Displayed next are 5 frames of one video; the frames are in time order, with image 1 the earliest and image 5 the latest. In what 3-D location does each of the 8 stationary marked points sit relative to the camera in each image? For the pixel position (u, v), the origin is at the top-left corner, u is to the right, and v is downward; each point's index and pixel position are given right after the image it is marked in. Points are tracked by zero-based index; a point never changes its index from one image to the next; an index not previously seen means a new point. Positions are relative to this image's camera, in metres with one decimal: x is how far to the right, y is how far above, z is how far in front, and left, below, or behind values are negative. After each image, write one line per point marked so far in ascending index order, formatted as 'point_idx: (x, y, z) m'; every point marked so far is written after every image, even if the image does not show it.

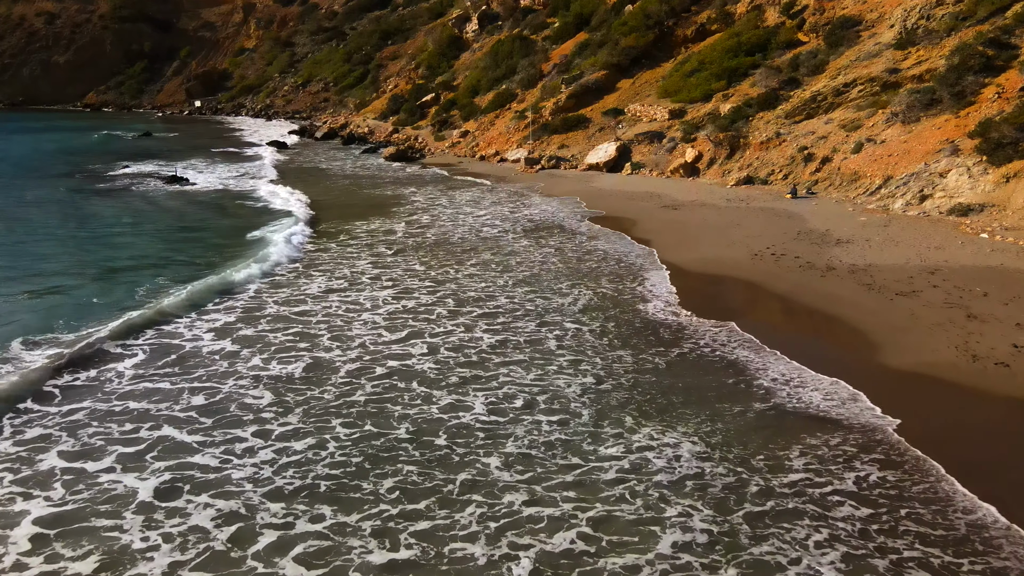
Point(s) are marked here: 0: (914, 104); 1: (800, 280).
0: (+10.7, +4.9, +17.5) m
1: (+4.9, +0.1, +11.3) m
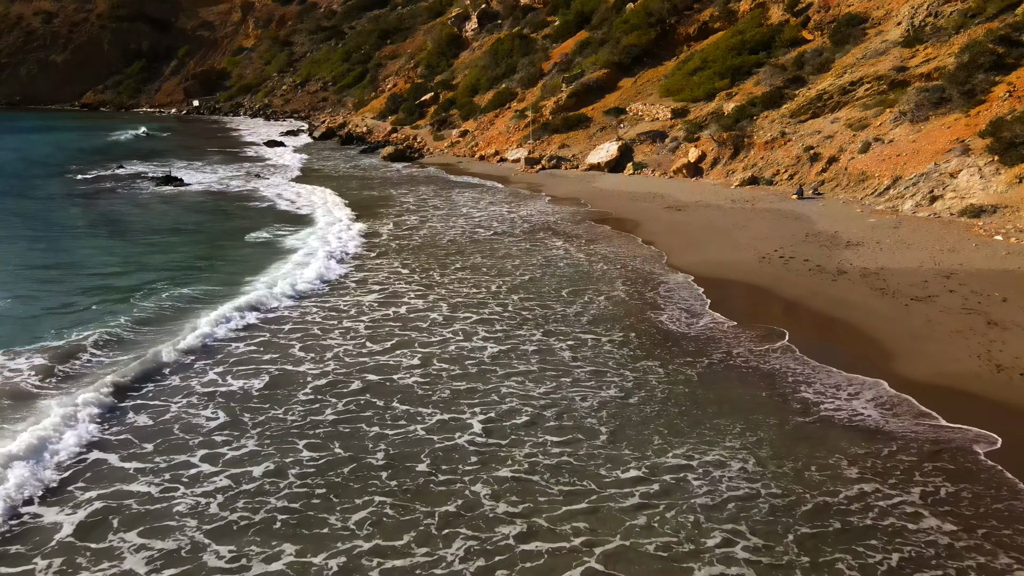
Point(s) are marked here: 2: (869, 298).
0: (+10.7, +4.9, +17.2) m
1: (+4.9, +0.1, +10.9) m
2: (+5.5, -0.2, +10.1) m
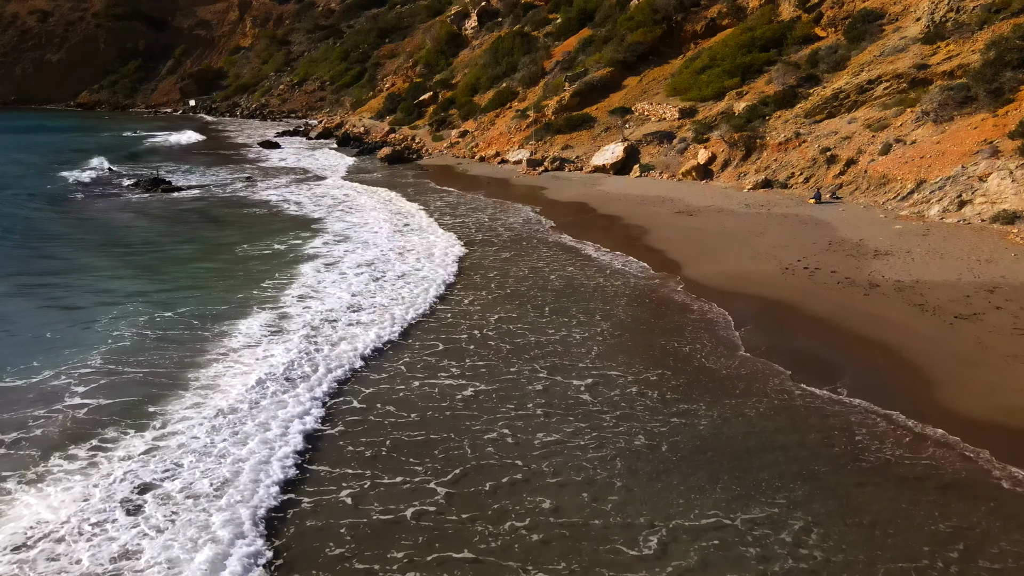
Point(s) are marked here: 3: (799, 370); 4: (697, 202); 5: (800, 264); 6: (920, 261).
0: (+10.8, +4.6, +16.3) m
1: (+5.0, -0.2, +10.0) m
2: (+5.5, -0.4, +9.2) m
3: (+3.5, -1.0, +8.1) m
4: (+4.8, +2.2, +17.1) m
5: (+5.1, +0.4, +11.6) m
6: (+7.0, +0.5, +11.3) m
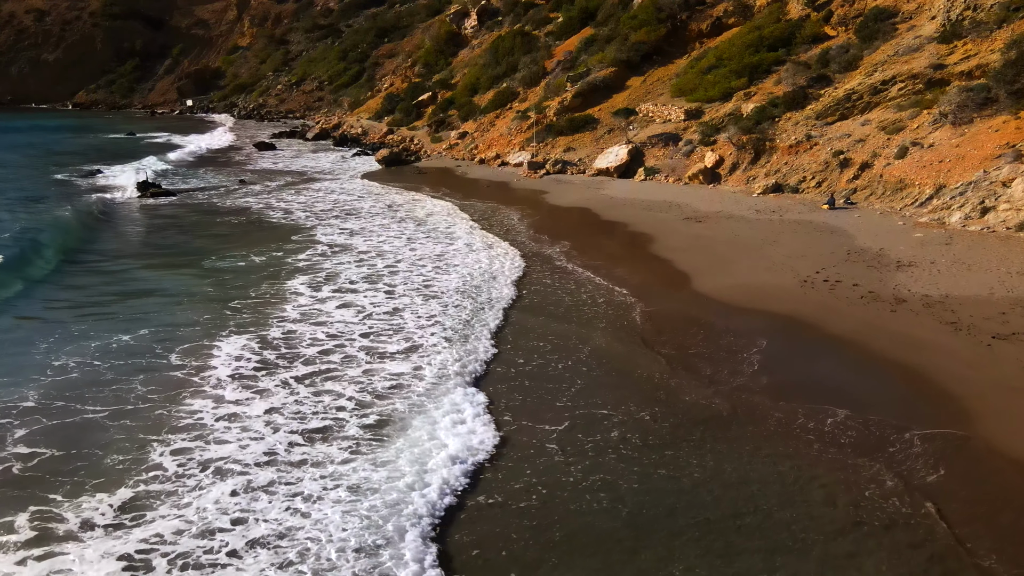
0: (+10.8, +4.4, +15.6) m
1: (+5.0, -0.4, +9.3) m
2: (+5.5, -0.6, +8.5) m
3: (+3.5, -1.2, +7.4) m
4: (+4.8, +2.0, +16.4) m
5: (+5.1, +0.2, +11.0) m
6: (+7.0, +0.2, +10.6) m
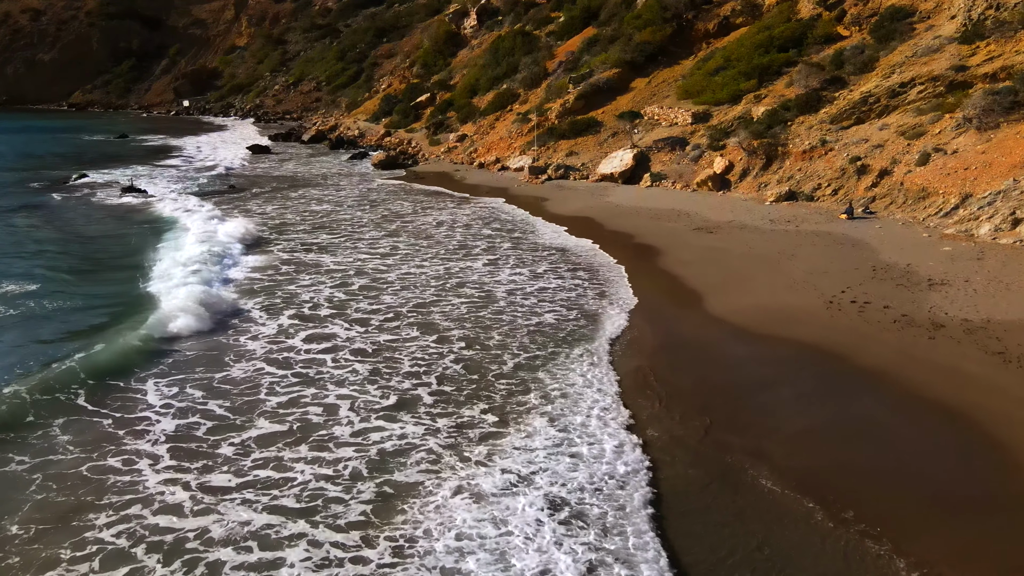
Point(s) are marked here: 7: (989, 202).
0: (+10.8, +4.1, +14.8) m
1: (+5.0, -0.7, +8.5) m
2: (+5.6, -0.9, +7.7) m
3: (+3.5, -1.6, +6.6) m
4: (+4.9, +1.7, +15.6) m
5: (+5.1, -0.1, +10.1) m
6: (+7.0, -0.1, +9.8) m
7: (+9.4, +1.7, +12.9) m
